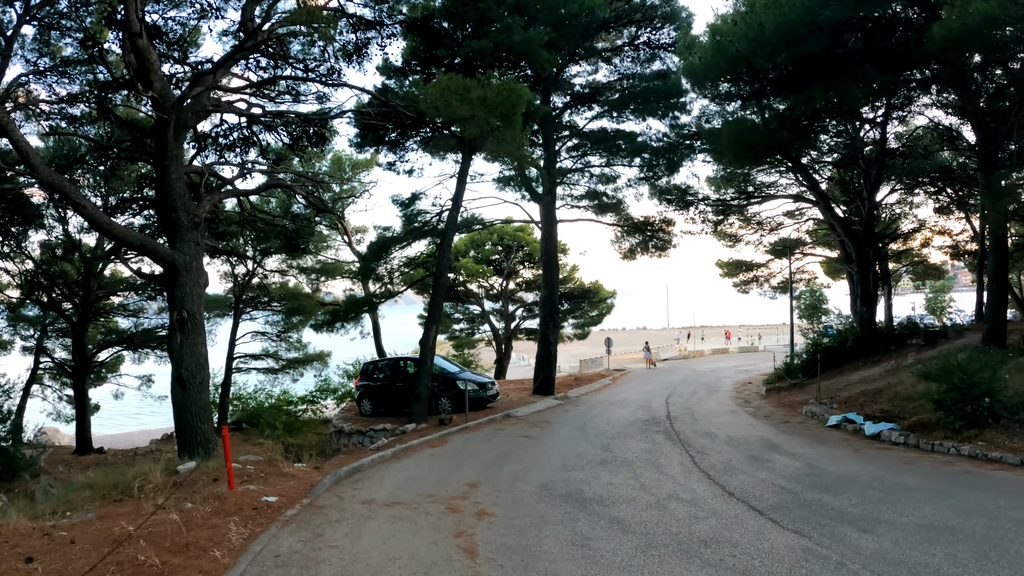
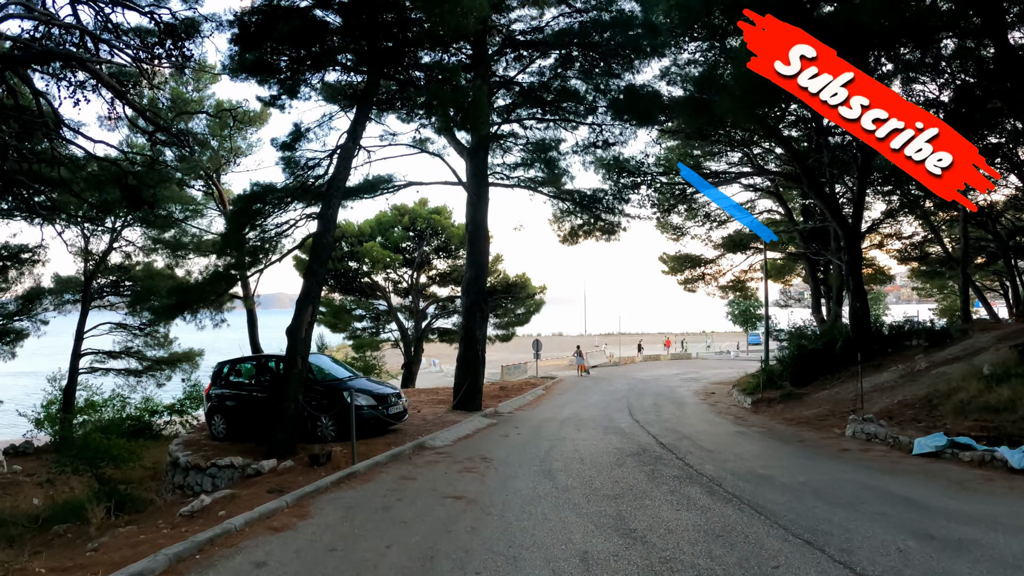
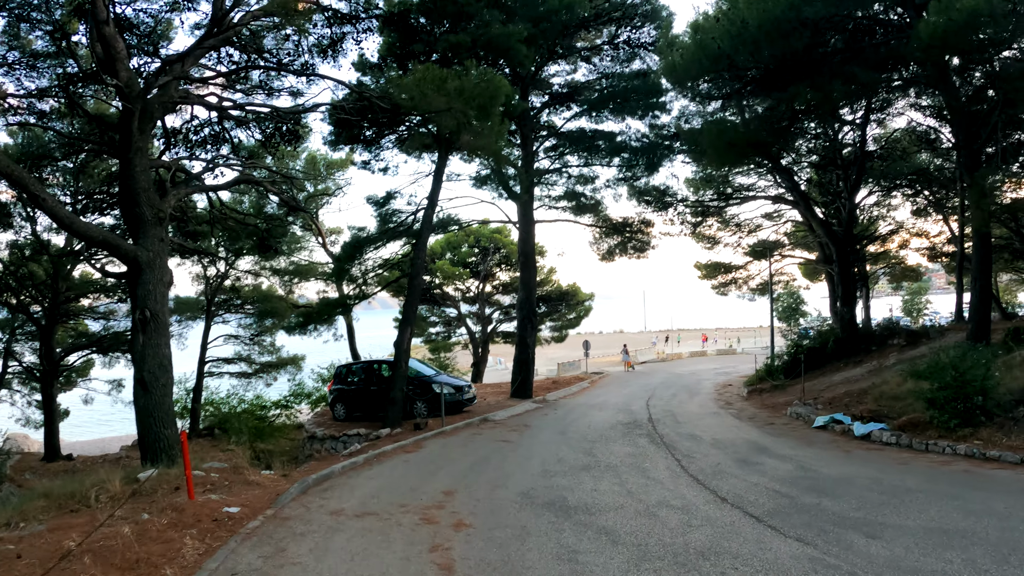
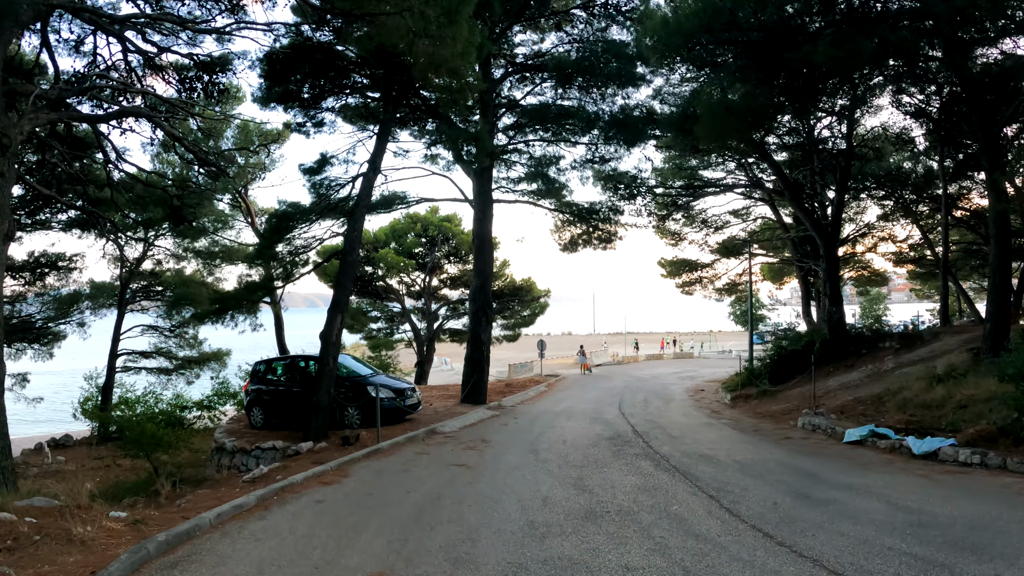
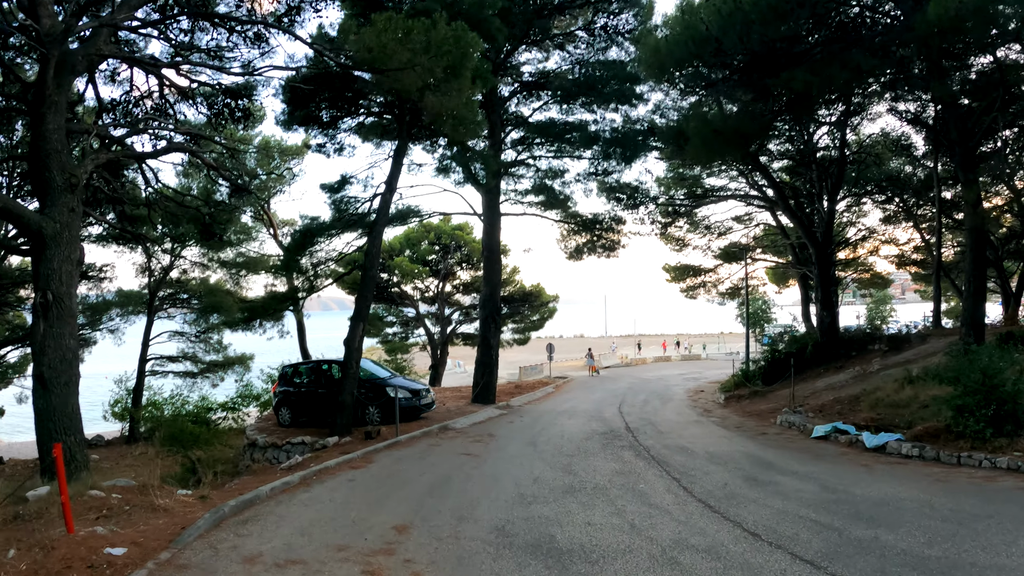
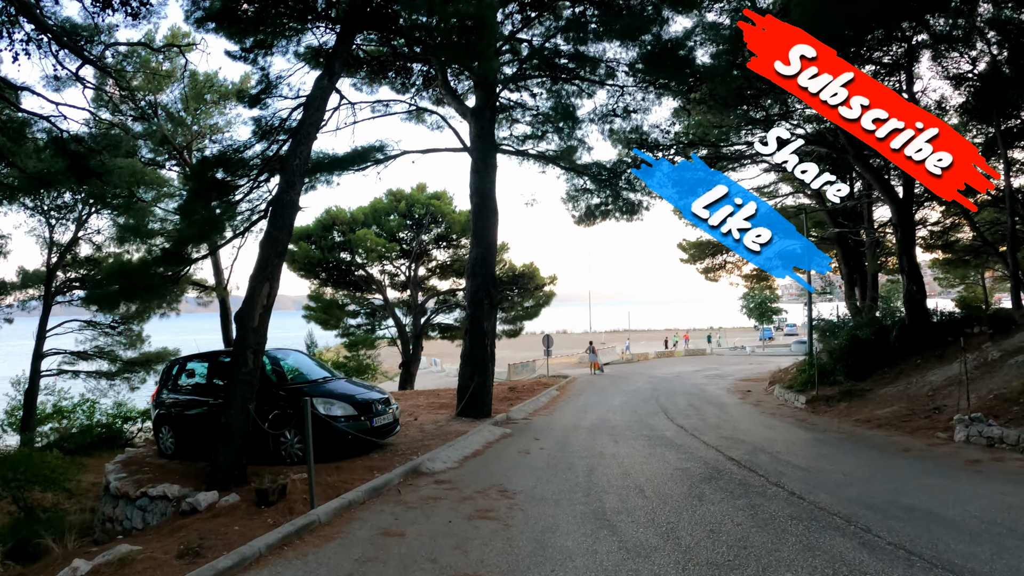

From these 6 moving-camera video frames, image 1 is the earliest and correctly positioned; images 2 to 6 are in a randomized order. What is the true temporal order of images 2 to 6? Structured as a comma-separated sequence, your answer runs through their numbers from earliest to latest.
3, 5, 4, 2, 6
